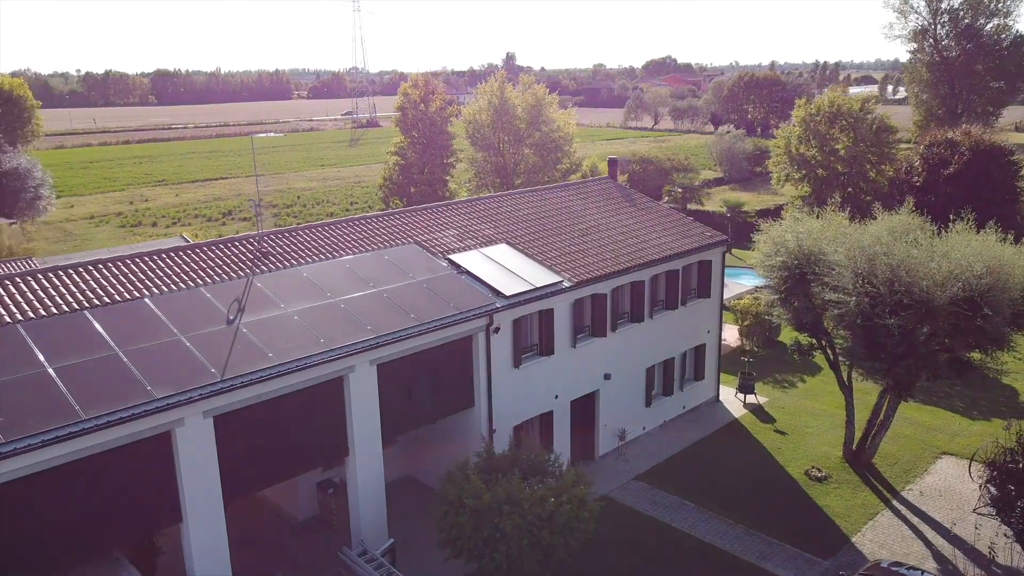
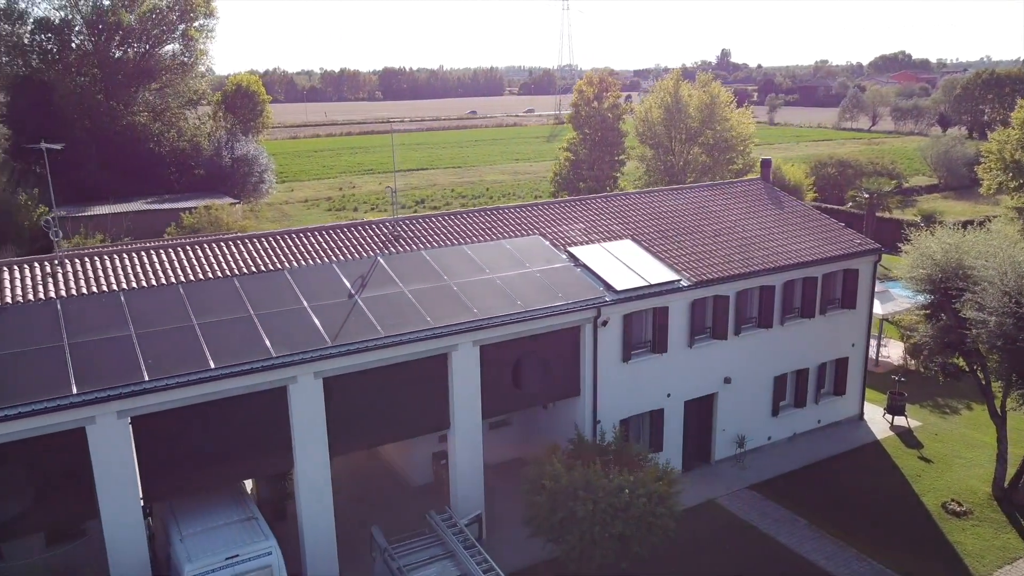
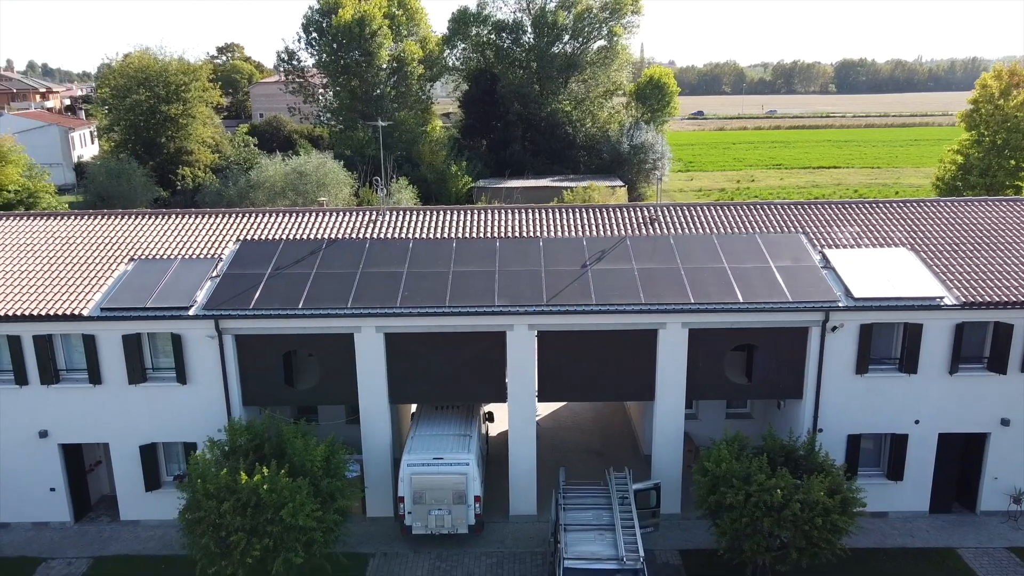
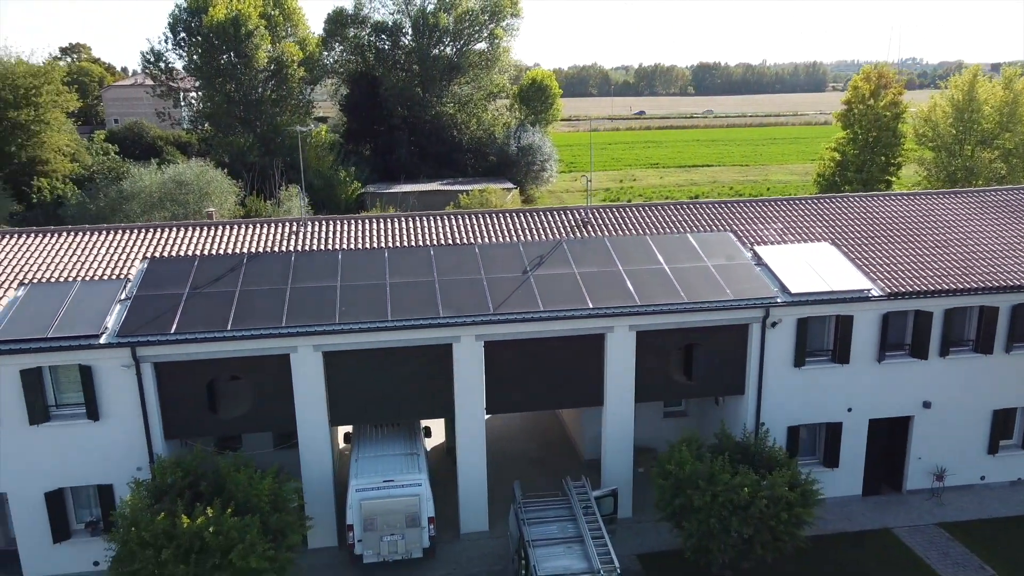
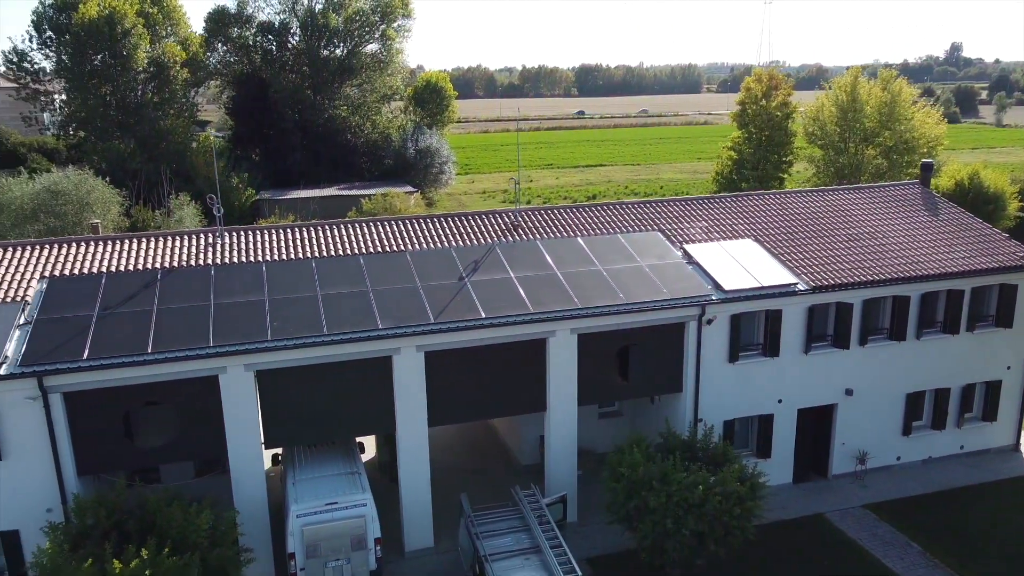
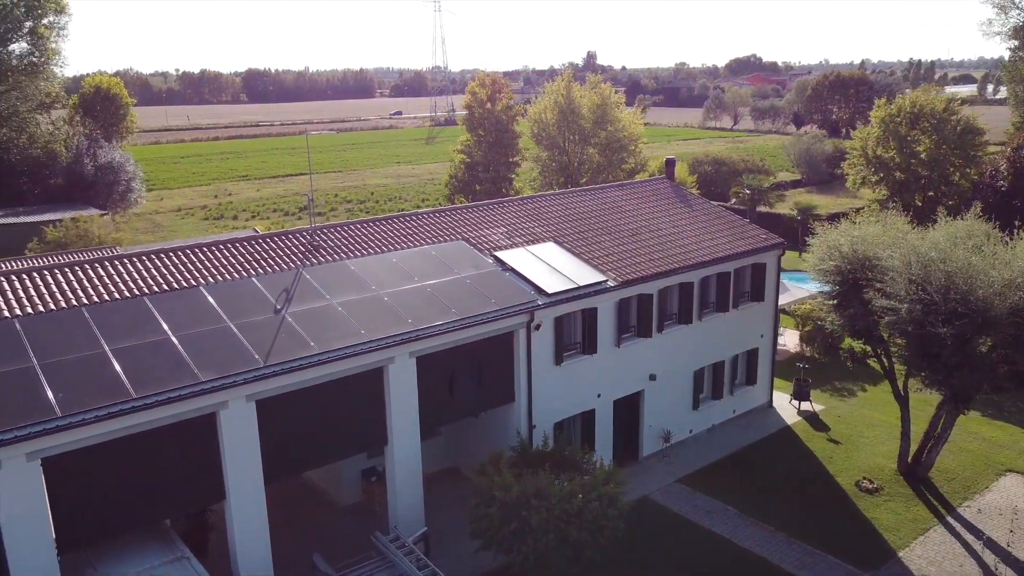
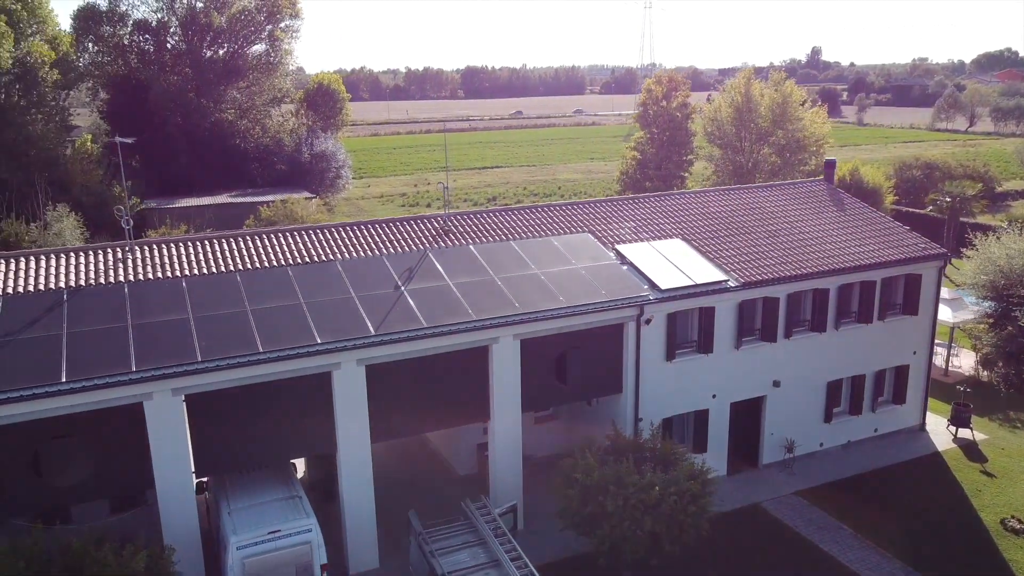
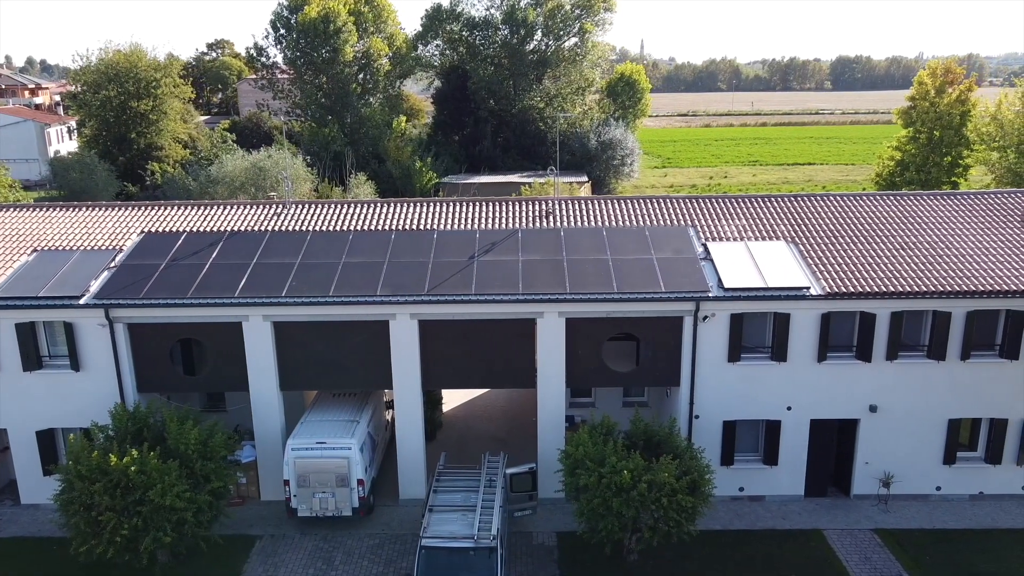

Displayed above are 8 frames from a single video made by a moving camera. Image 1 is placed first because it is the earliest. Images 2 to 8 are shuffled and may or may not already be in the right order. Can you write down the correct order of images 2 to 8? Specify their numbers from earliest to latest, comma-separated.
6, 2, 7, 5, 4, 3, 8
